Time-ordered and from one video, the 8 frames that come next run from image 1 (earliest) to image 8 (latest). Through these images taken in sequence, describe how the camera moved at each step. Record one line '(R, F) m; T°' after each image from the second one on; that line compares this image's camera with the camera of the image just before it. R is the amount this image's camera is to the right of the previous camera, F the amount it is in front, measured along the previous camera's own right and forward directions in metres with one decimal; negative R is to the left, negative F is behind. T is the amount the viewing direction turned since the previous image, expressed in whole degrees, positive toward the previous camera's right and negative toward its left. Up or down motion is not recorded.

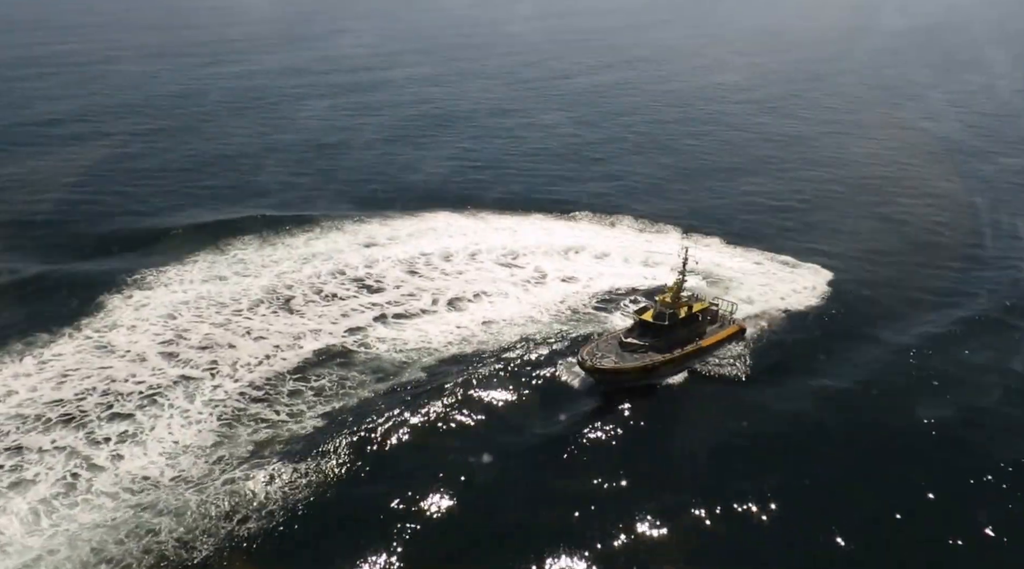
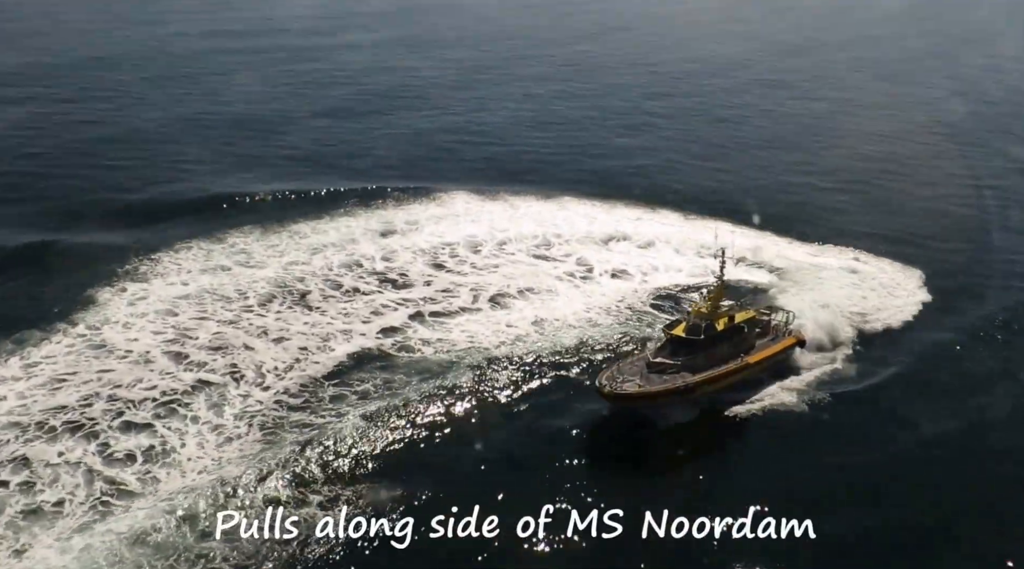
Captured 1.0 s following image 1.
(-3.2, +2.4) m; +3°
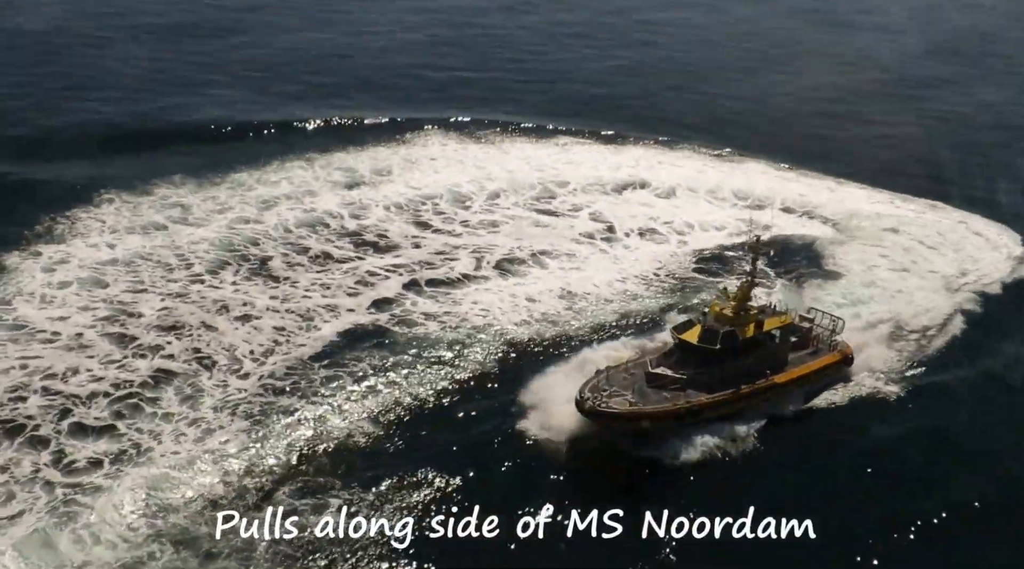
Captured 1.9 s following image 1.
(-3.3, +4.4) m; +6°
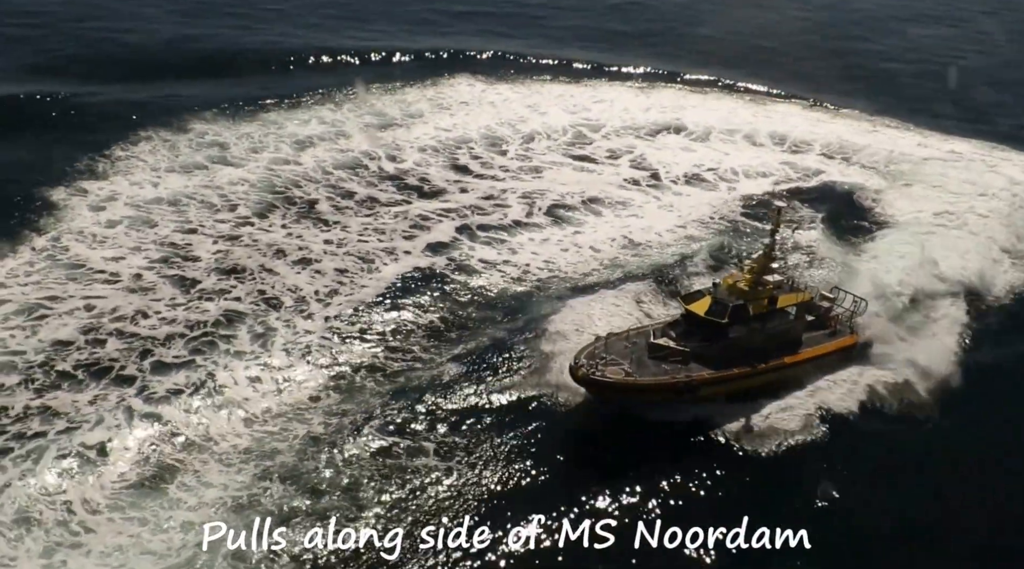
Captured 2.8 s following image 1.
(-2.7, -1.3) m; +2°
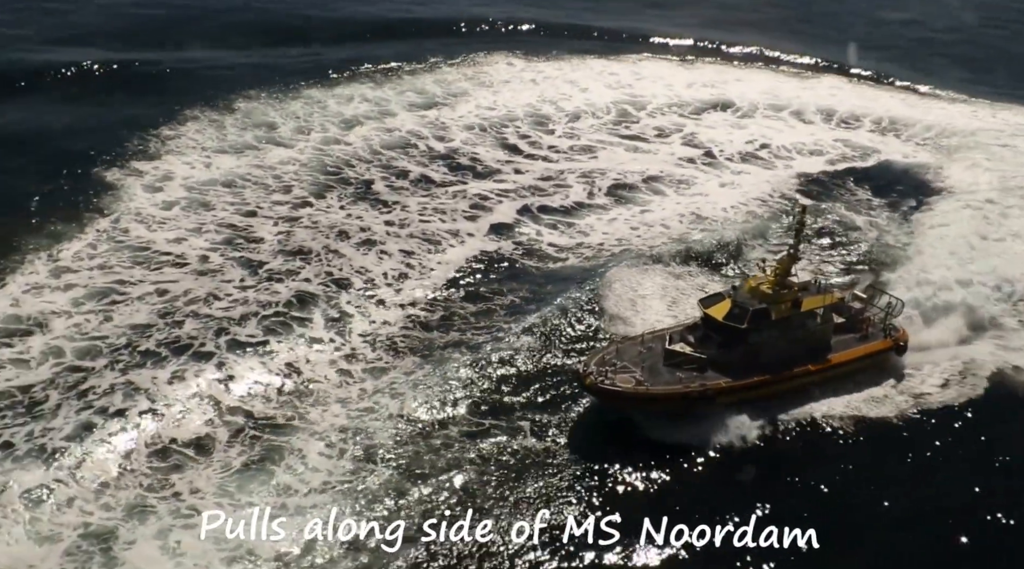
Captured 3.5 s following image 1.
(-2.6, -0.5) m; +1°
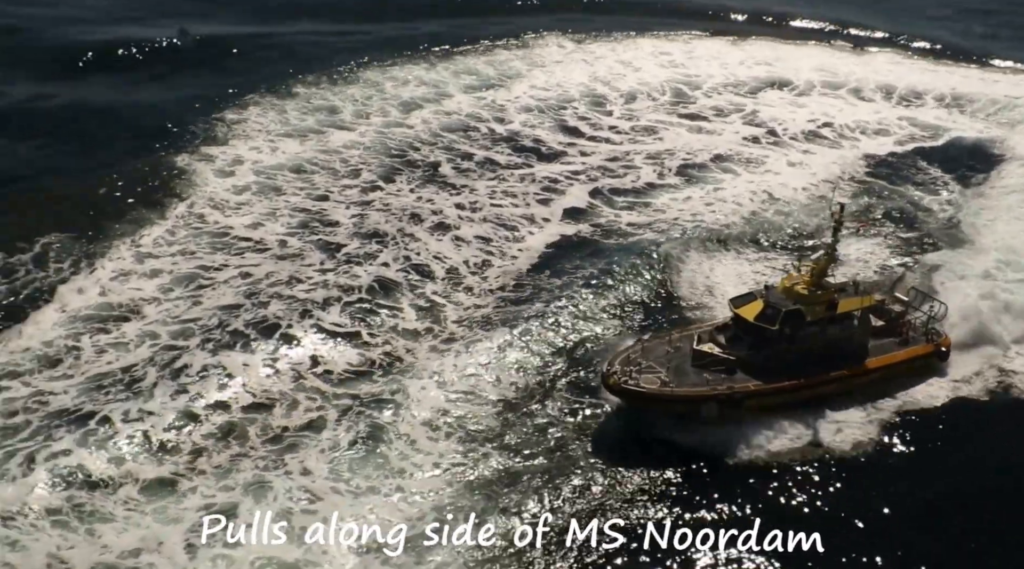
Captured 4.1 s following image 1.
(-2.2, -0.7) m; 0°
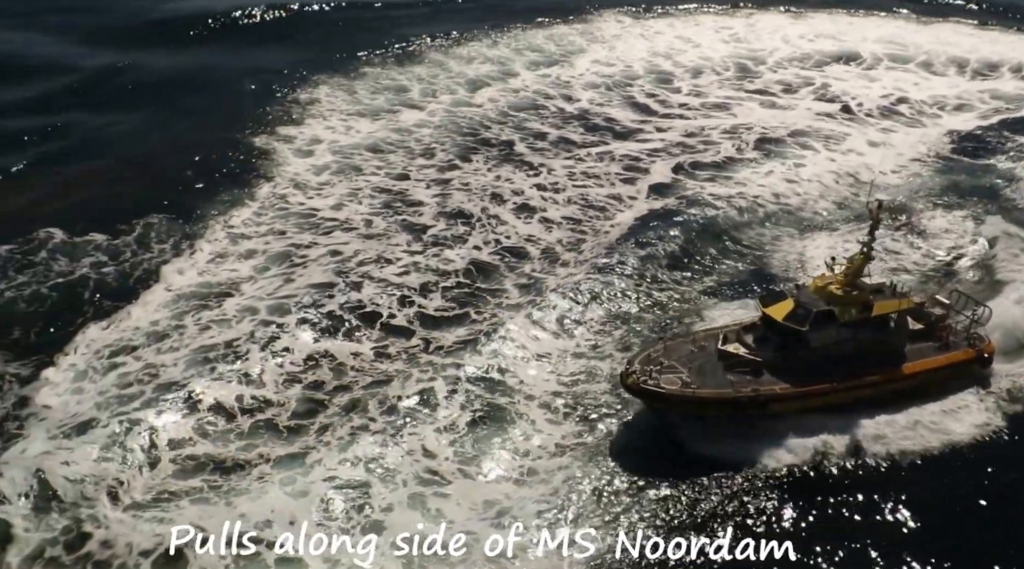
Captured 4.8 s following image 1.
(-2.3, -0.8) m; -1°
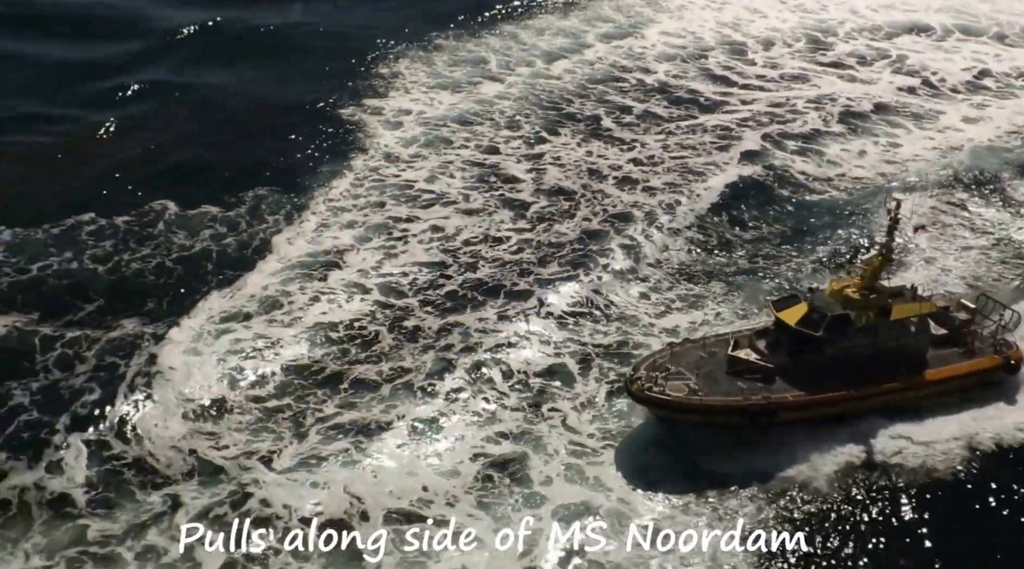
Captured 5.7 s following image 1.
(-3.1, -0.9) m; 0°
